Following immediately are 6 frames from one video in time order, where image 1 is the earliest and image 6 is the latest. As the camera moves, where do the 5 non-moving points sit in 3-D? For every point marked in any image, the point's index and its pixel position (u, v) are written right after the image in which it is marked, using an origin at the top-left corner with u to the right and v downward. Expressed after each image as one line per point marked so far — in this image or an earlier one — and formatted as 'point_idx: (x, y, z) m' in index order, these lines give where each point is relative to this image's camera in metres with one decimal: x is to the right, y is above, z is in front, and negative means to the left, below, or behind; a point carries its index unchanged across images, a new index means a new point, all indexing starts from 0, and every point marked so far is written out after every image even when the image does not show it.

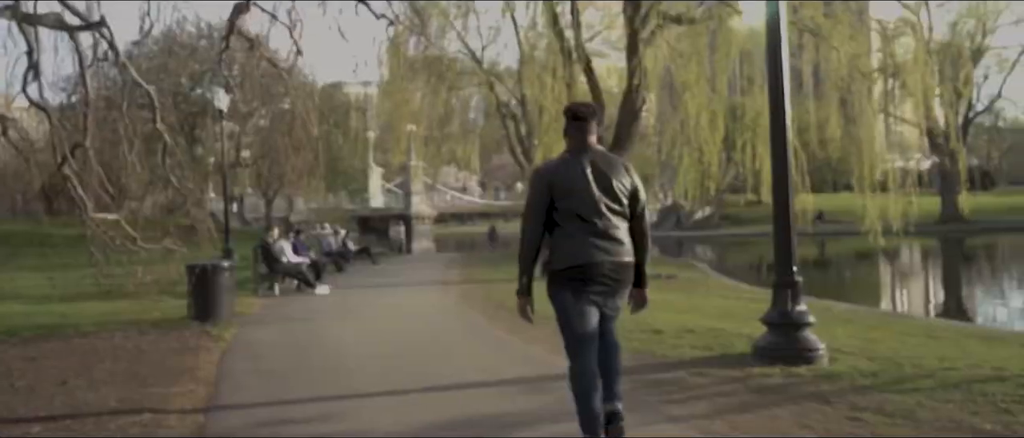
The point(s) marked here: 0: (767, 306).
0: (+3.8, -1.3, +16.9) m
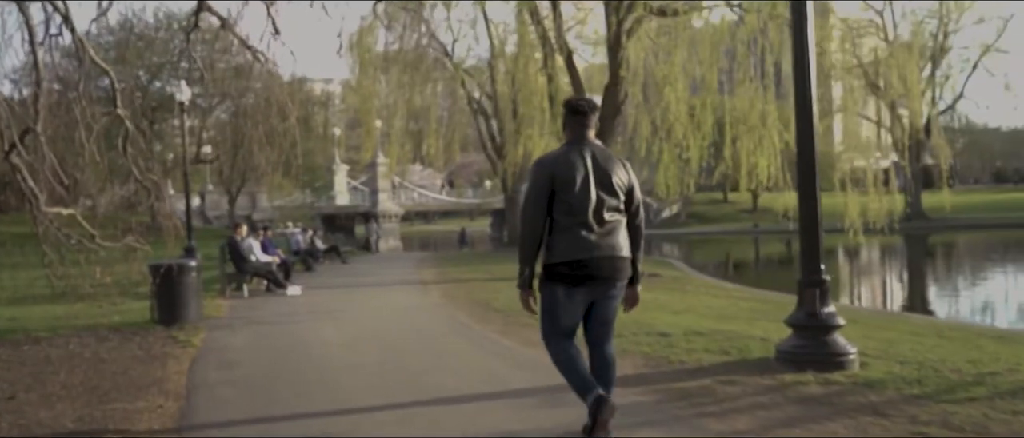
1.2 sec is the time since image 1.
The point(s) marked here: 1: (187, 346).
0: (+3.5, -1.2, +16.1) m
1: (-3.0, -1.2, +10.6) m
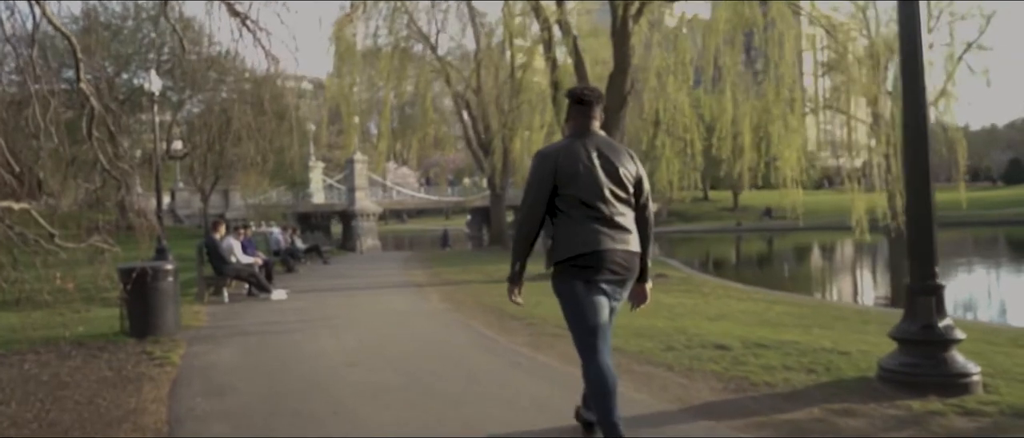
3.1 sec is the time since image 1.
0: (+3.7, -1.2, +14.7) m
1: (-2.7, -1.1, +9.0) m
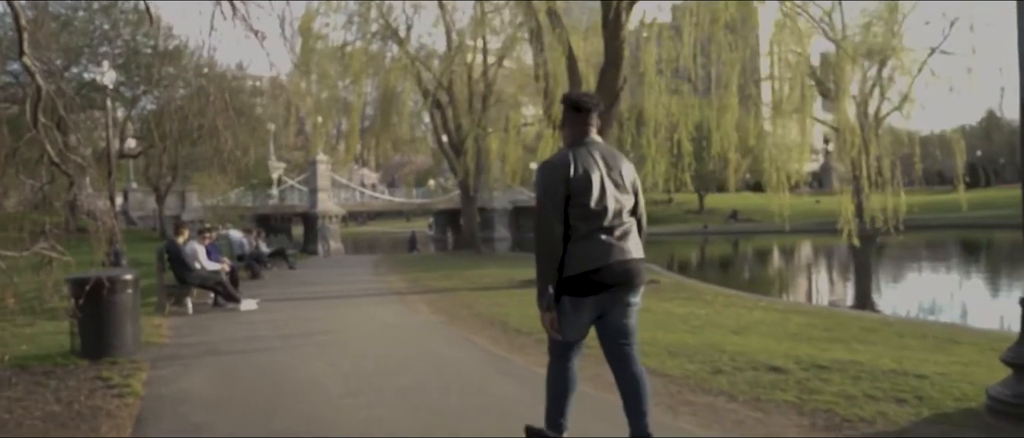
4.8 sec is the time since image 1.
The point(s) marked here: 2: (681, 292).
0: (+3.6, -1.2, +13.5) m
1: (-2.6, -1.2, +7.5) m
2: (+2.7, -1.2, +18.2) m
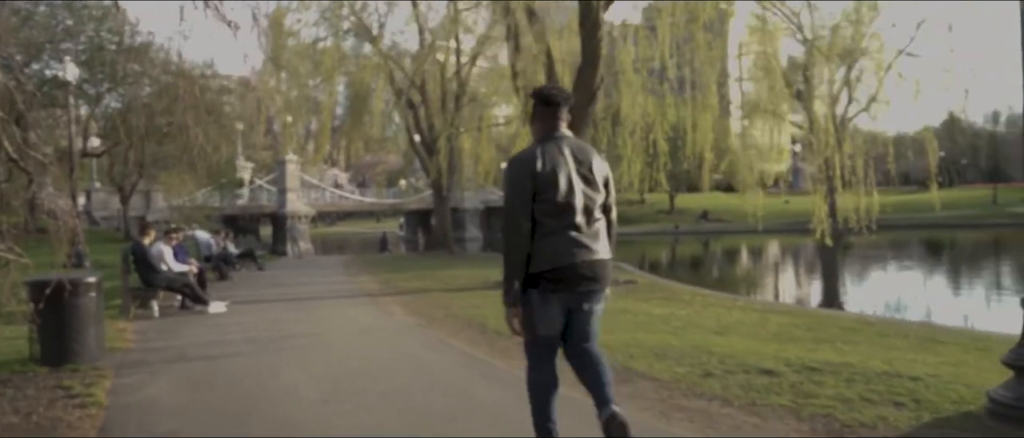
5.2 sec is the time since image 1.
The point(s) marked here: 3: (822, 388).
0: (+3.4, -1.2, +13.3) m
1: (-2.7, -1.1, +7.2) m
2: (+2.3, -1.2, +17.9) m
3: (+2.0, -1.1, +7.3) m
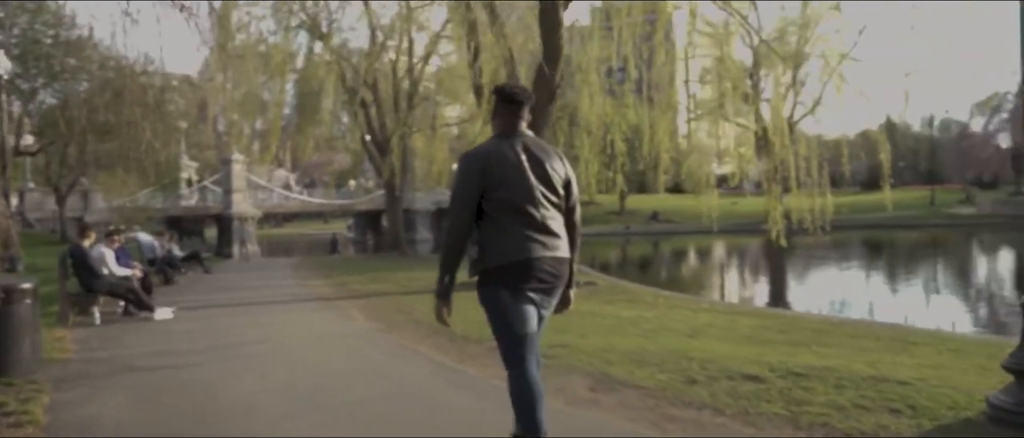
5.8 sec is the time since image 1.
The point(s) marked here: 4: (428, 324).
0: (+2.9, -1.2, +13.0) m
1: (-2.8, -1.2, +6.5) m
2: (+1.7, -1.2, +17.5) m
3: (+1.8, -1.1, +6.9) m
4: (-0.8, -1.1, +11.2) m
